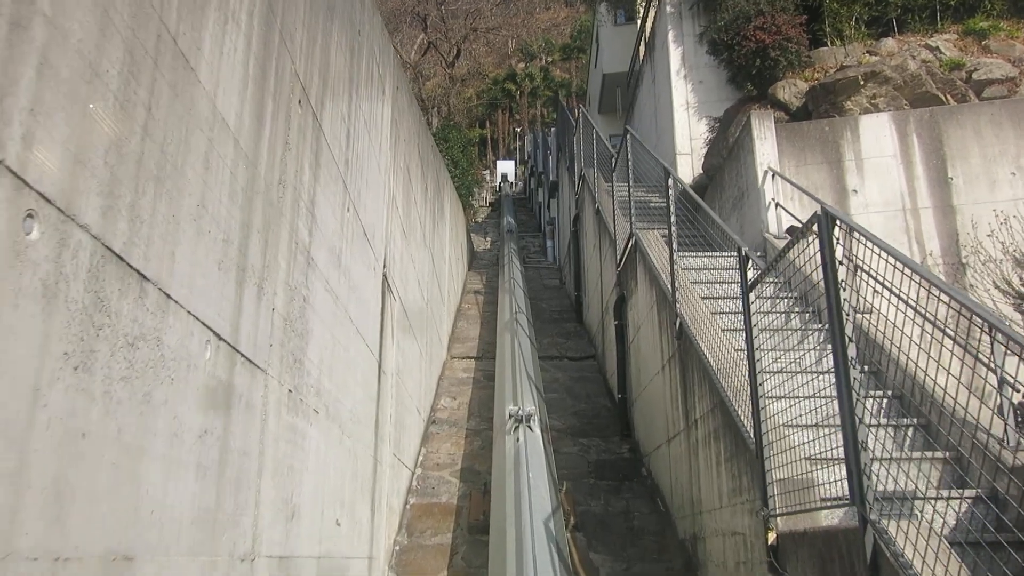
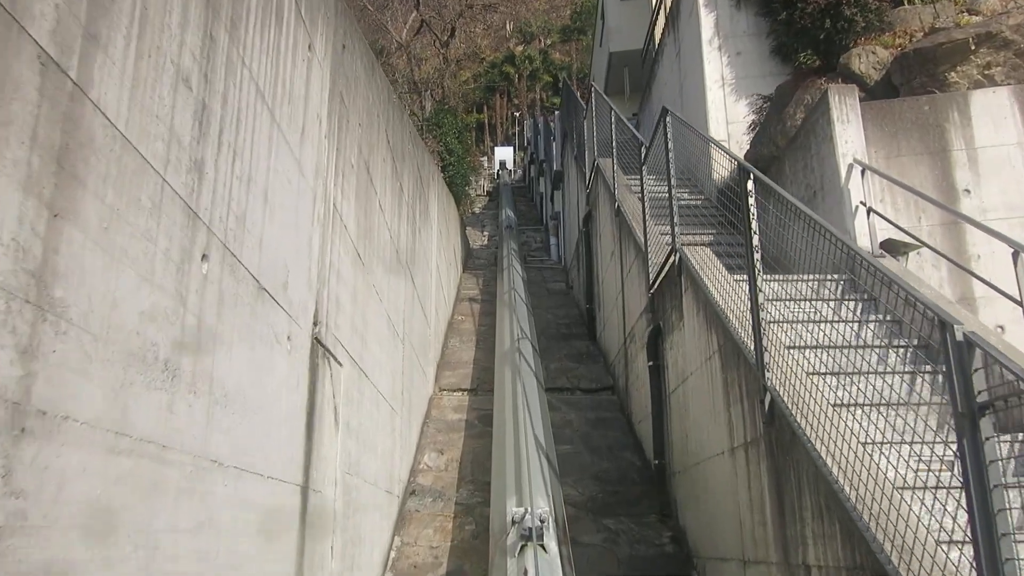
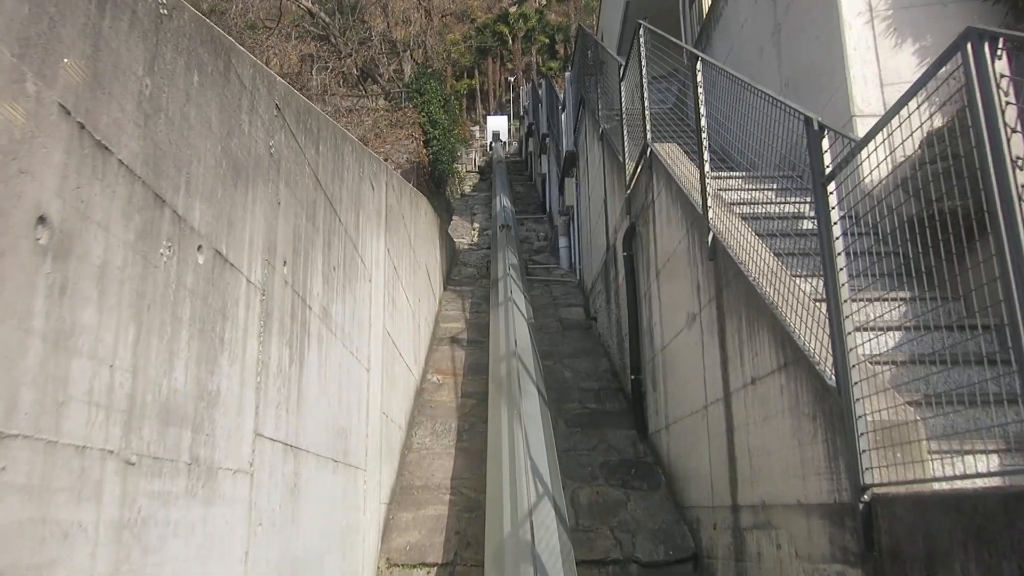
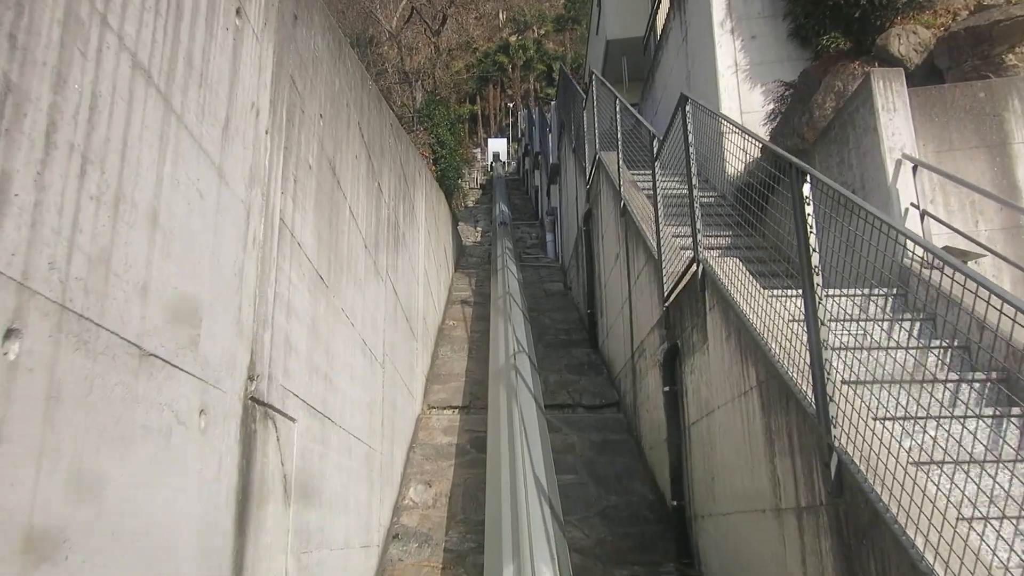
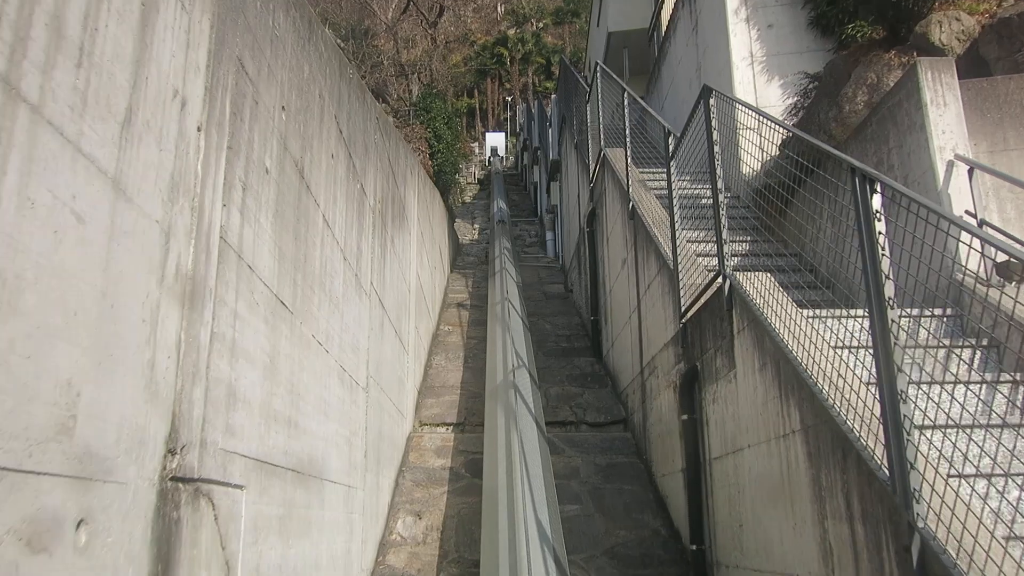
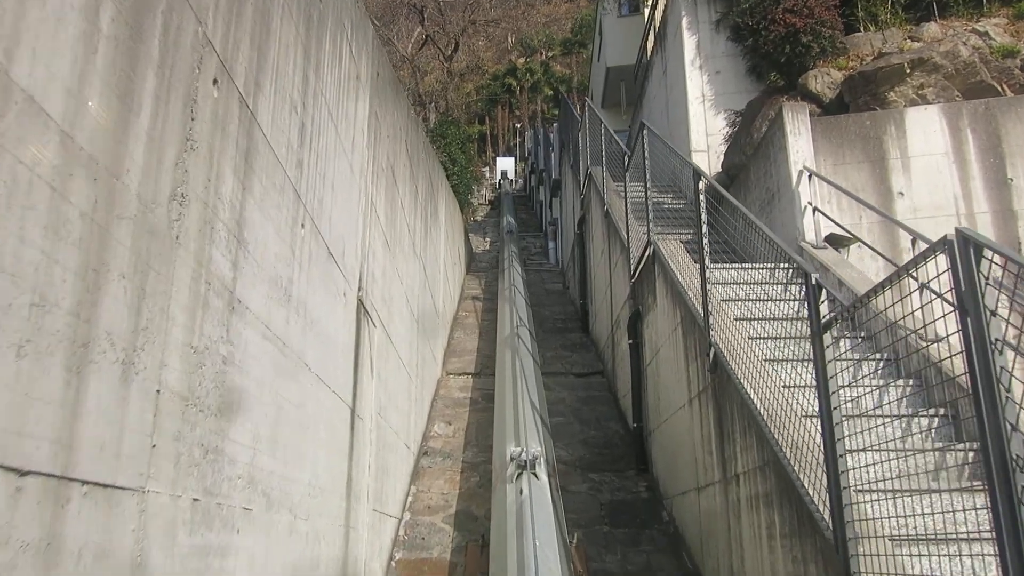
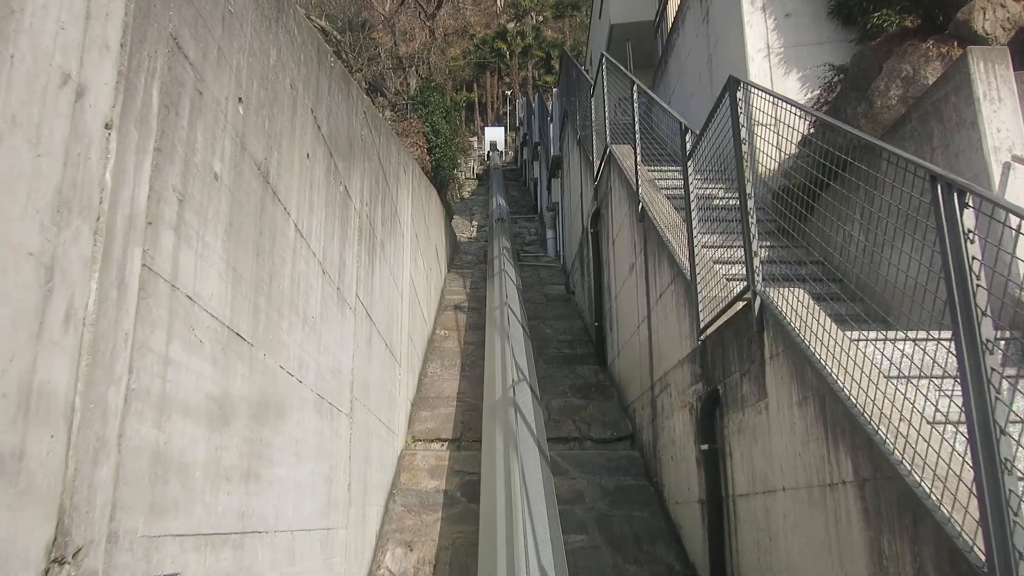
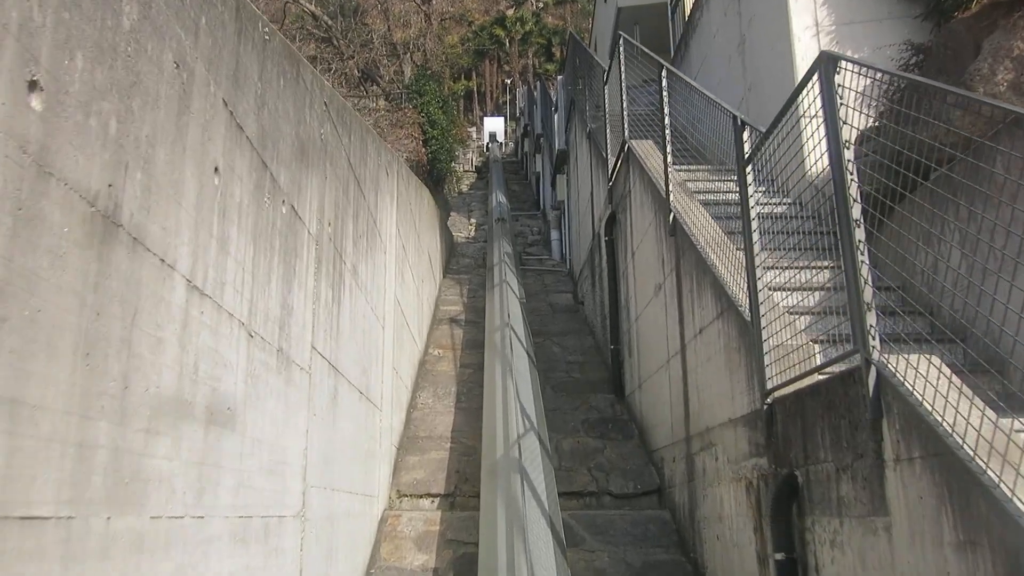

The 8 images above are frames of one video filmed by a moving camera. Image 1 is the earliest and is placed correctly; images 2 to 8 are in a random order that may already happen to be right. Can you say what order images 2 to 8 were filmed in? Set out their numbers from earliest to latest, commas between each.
6, 2, 4, 5, 7, 8, 3
